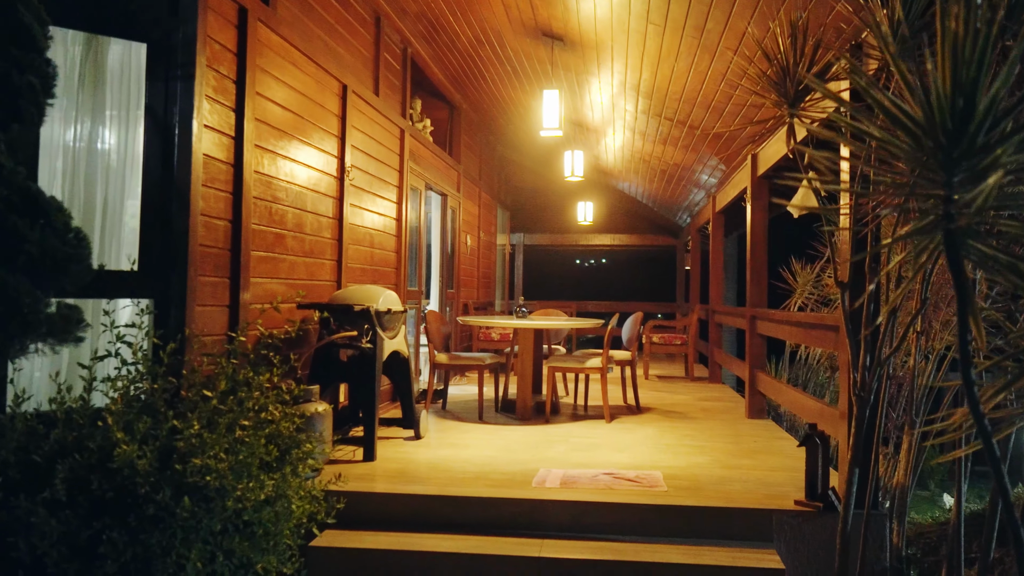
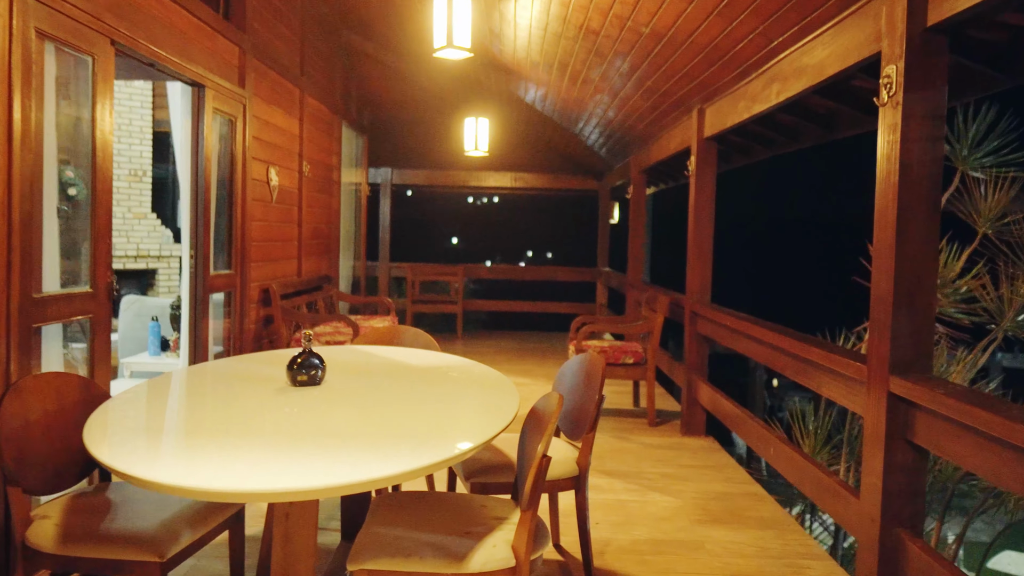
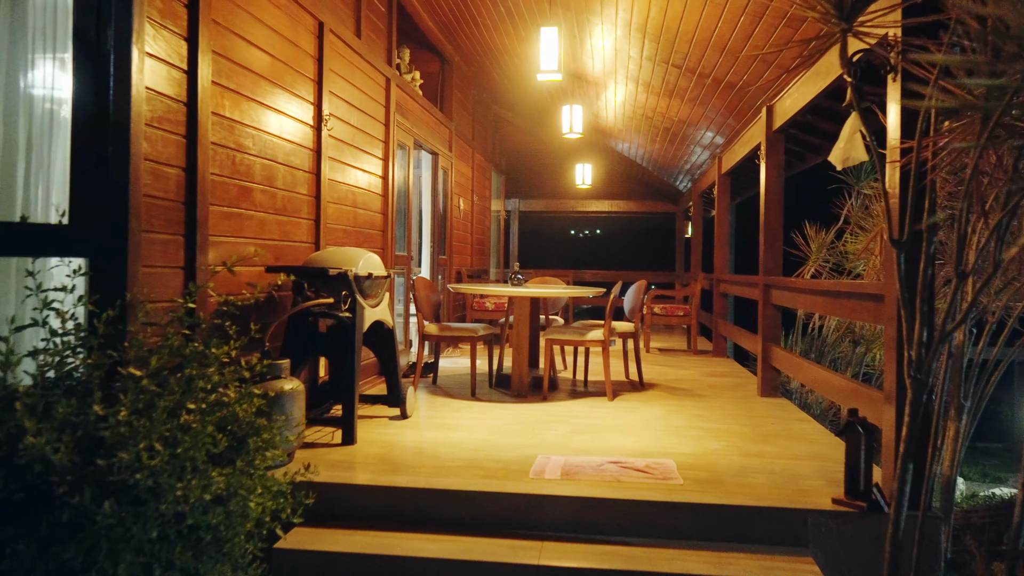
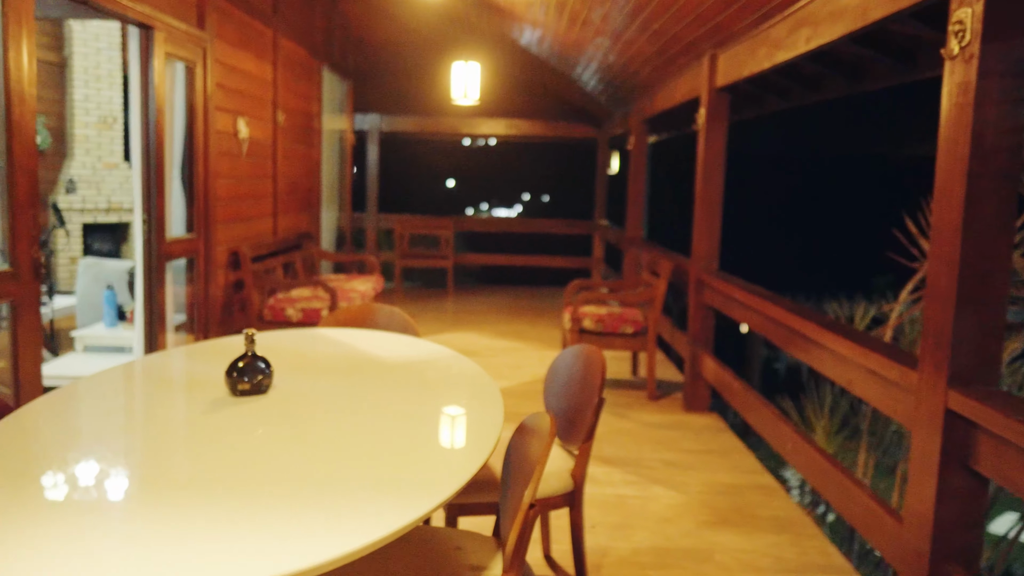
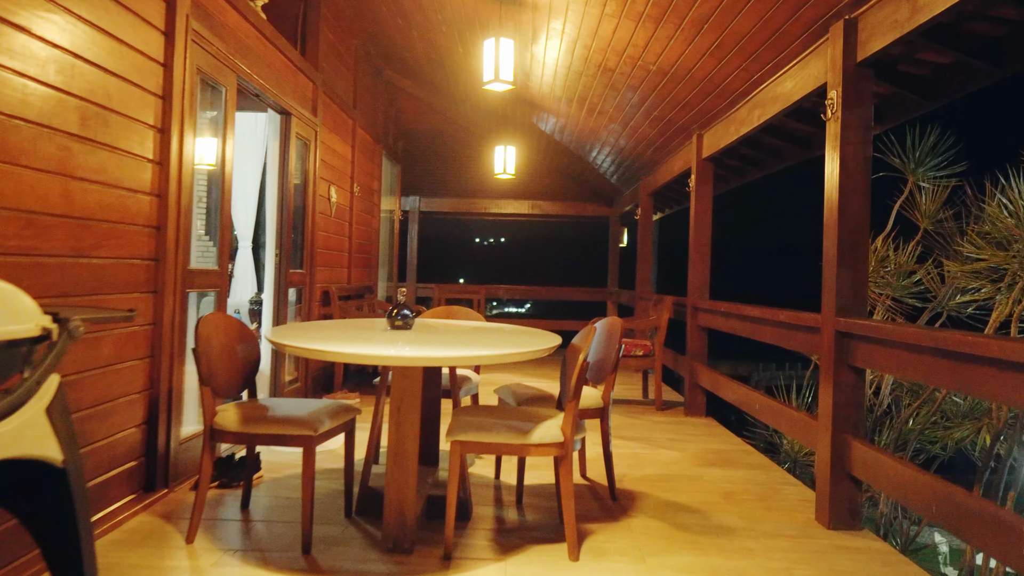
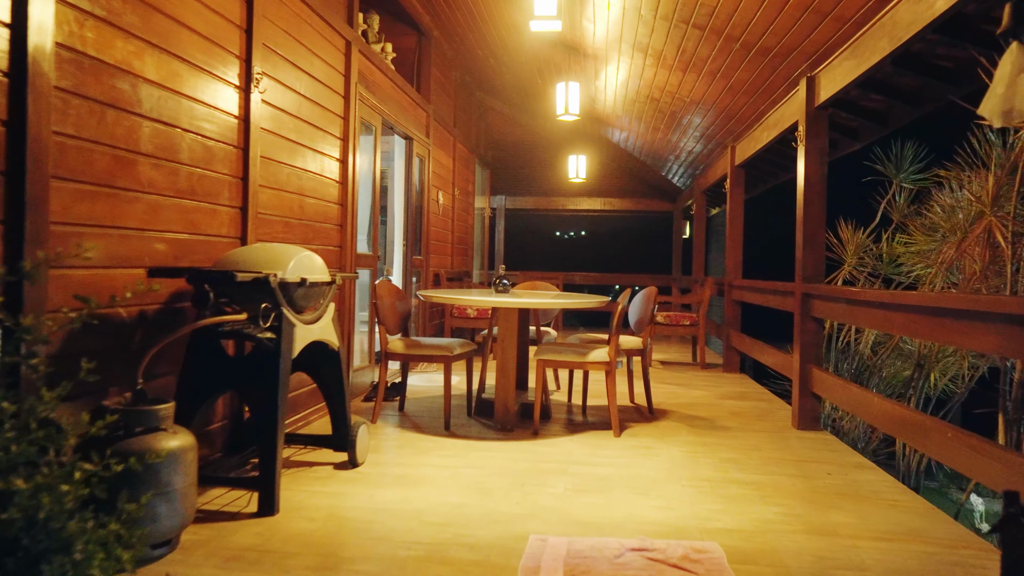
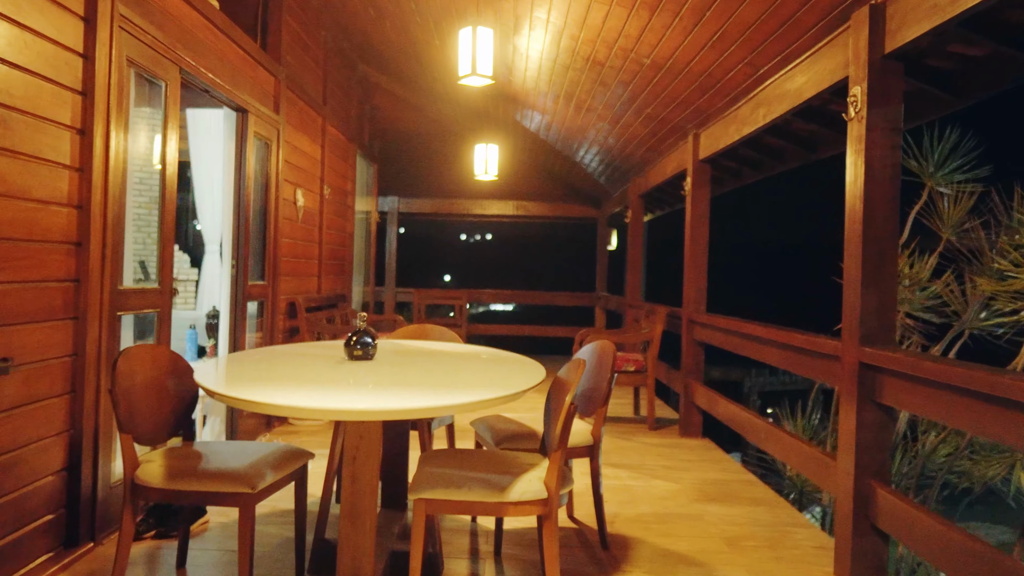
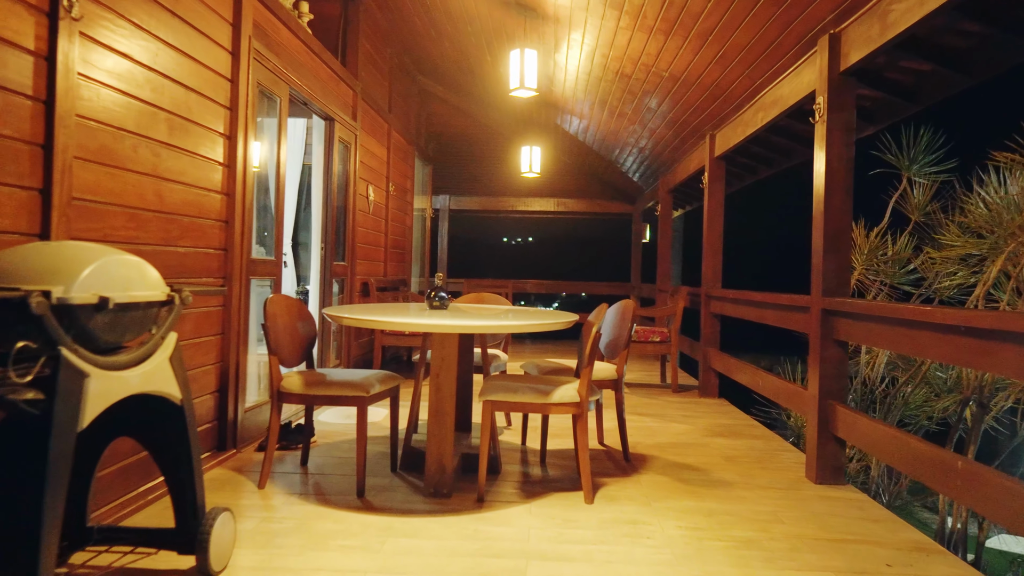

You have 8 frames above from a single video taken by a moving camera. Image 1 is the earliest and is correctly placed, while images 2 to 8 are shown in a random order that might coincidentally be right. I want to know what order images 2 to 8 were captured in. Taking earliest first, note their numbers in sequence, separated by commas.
3, 6, 8, 5, 7, 2, 4
